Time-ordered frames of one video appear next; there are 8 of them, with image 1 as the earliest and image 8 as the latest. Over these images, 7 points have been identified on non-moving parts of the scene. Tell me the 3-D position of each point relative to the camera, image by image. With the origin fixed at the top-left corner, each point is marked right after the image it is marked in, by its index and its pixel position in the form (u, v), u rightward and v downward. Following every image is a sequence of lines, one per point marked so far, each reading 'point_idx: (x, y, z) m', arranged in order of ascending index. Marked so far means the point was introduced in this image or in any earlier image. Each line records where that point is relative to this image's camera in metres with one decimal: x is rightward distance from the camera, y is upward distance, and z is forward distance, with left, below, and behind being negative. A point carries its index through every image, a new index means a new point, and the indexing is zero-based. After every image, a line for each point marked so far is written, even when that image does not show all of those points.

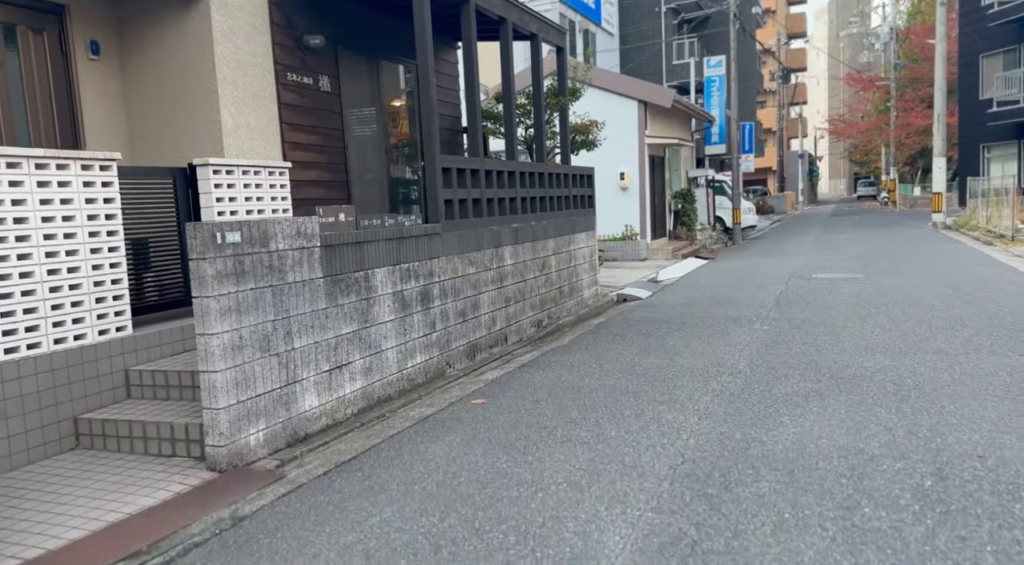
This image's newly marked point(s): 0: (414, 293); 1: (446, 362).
0: (-1.0, -0.1, +8.3) m
1: (-0.7, -0.8, +8.9) m
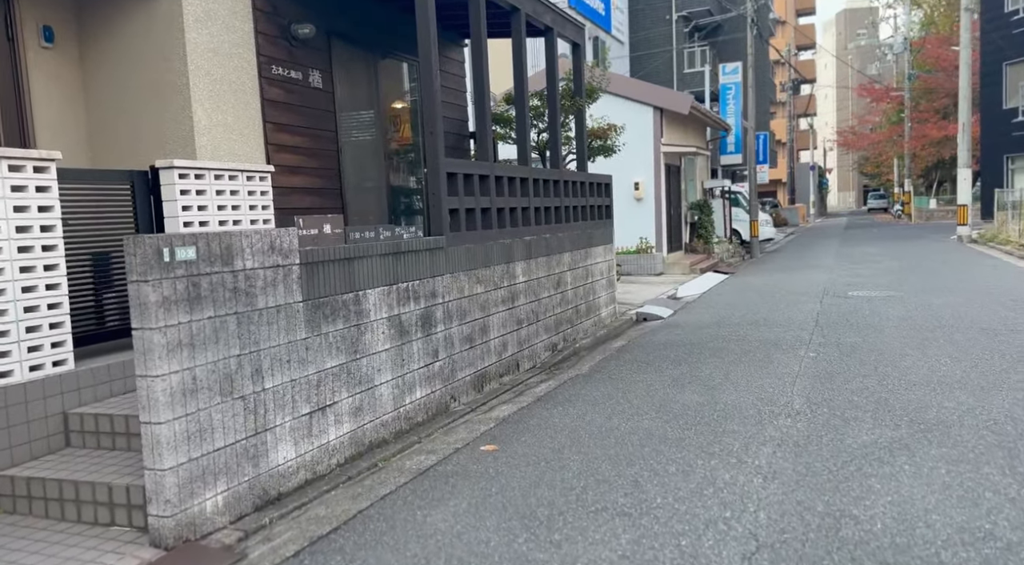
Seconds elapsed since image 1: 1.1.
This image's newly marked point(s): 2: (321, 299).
0: (-0.8, -0.3, +7.2) m
1: (-0.6, -1.0, +7.7) m
2: (-1.4, -0.1, +6.0) m
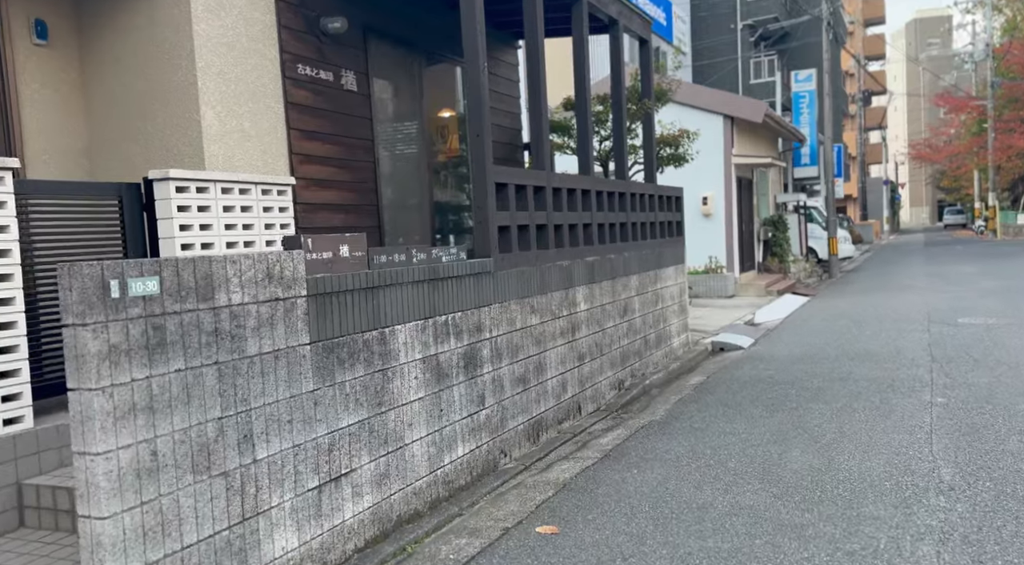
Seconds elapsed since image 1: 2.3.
0: (-0.4, -0.5, +5.9) m
1: (-0.1, -1.3, +6.4) m
2: (-1.0, -0.3, +4.8) m
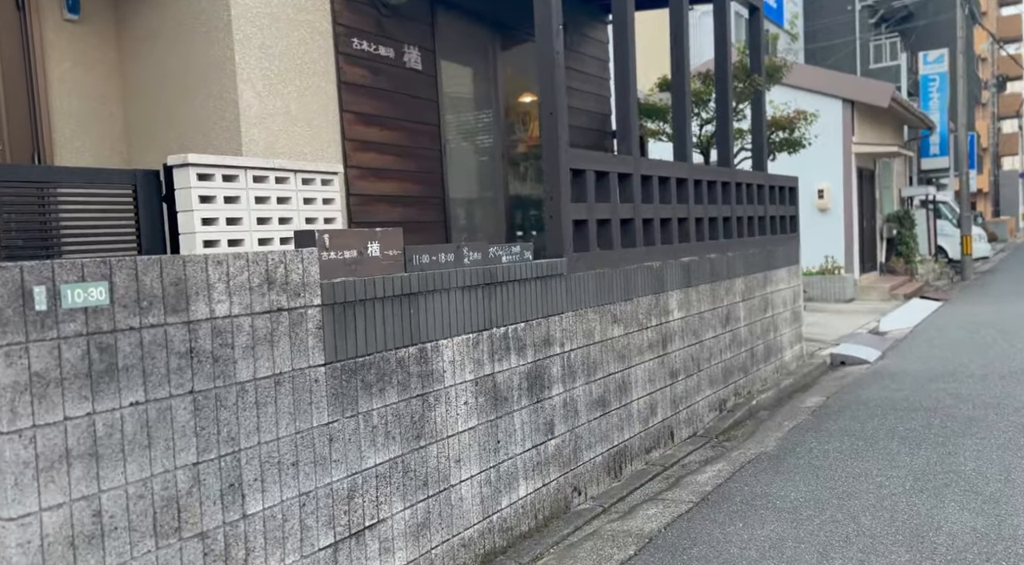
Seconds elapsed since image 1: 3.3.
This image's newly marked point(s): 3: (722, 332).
0: (0.0, -0.6, +4.9) m
1: (+0.4, -1.3, +5.4) m
2: (-0.7, -0.4, +3.9) m
3: (+1.9, -0.4, +7.6) m
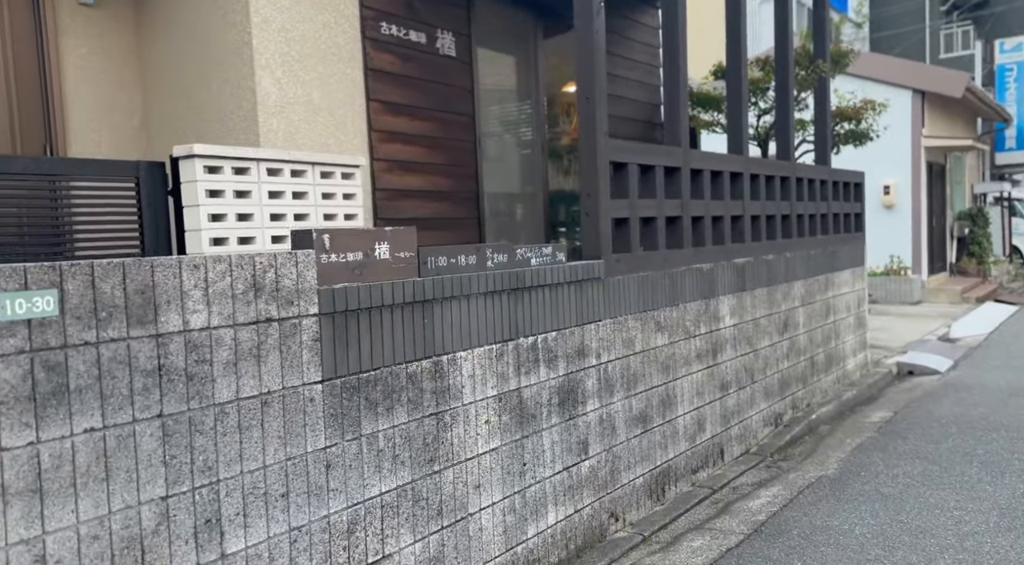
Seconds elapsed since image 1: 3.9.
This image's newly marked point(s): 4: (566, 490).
0: (+0.2, -0.6, +4.4) m
1: (+0.6, -1.3, +4.9) m
2: (-0.6, -0.4, +3.4) m
3: (+2.2, -0.5, +7.0) m
4: (+0.3, -1.1, +4.5) m
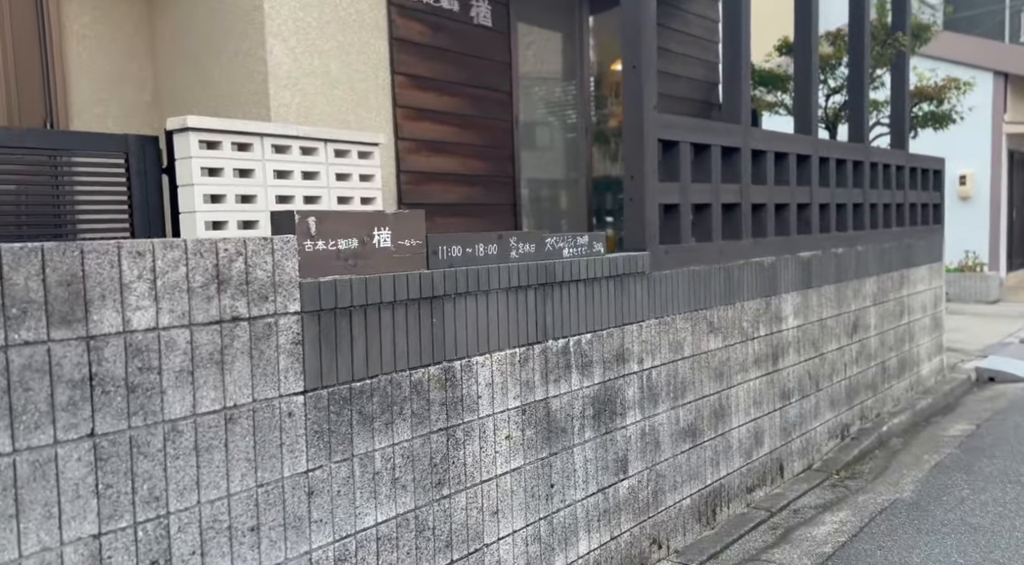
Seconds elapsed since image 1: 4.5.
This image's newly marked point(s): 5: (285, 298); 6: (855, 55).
0: (+0.3, -0.6, +3.8) m
1: (+0.7, -1.3, +4.3) m
2: (-0.5, -0.4, +2.9) m
3: (+2.5, -0.4, +6.3) m
4: (+0.4, -1.1, +4.0) m
5: (-0.7, 0.0, +2.7) m
6: (+2.8, +1.9, +7.0) m
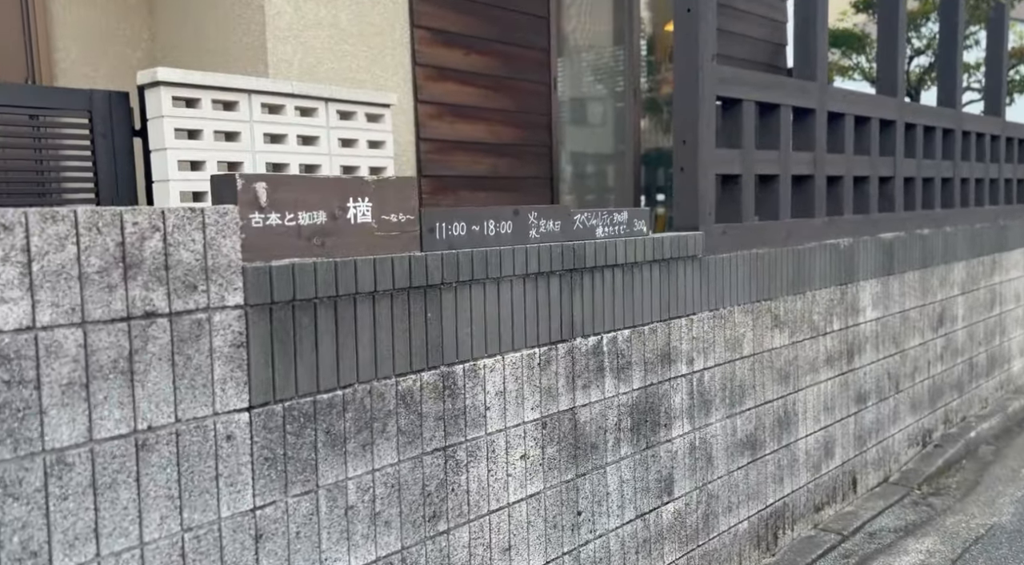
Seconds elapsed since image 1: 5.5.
0: (+0.4, -0.5, +3.2) m
1: (+0.8, -1.3, +3.6) m
2: (-0.5, -0.3, +2.3) m
3: (+2.7, -0.4, +5.5) m
4: (+0.5, -1.0, +3.3) m
5: (-0.7, 0.0, +2.1) m
6: (+3.1, +2.0, +6.1) m
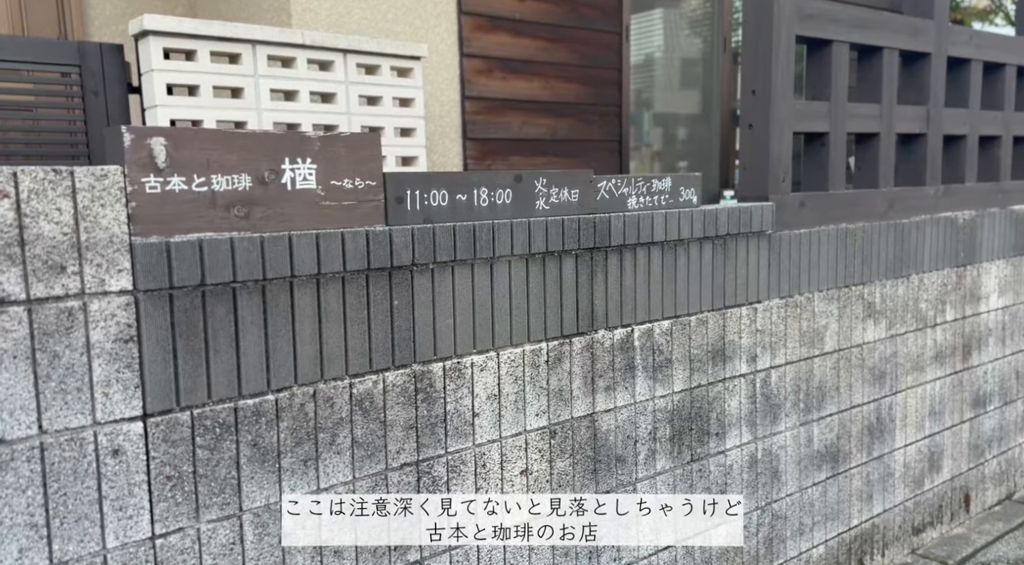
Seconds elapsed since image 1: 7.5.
0: (+0.4, -0.5, +2.6) m
1: (+0.9, -1.2, +3.0) m
2: (-0.6, -0.3, +1.9) m
3: (+3.1, -0.3, +4.6) m
4: (+0.5, -1.0, +2.8) m
5: (-0.8, 0.0, +1.7) m
6: (+3.6, +2.1, +5.1) m
